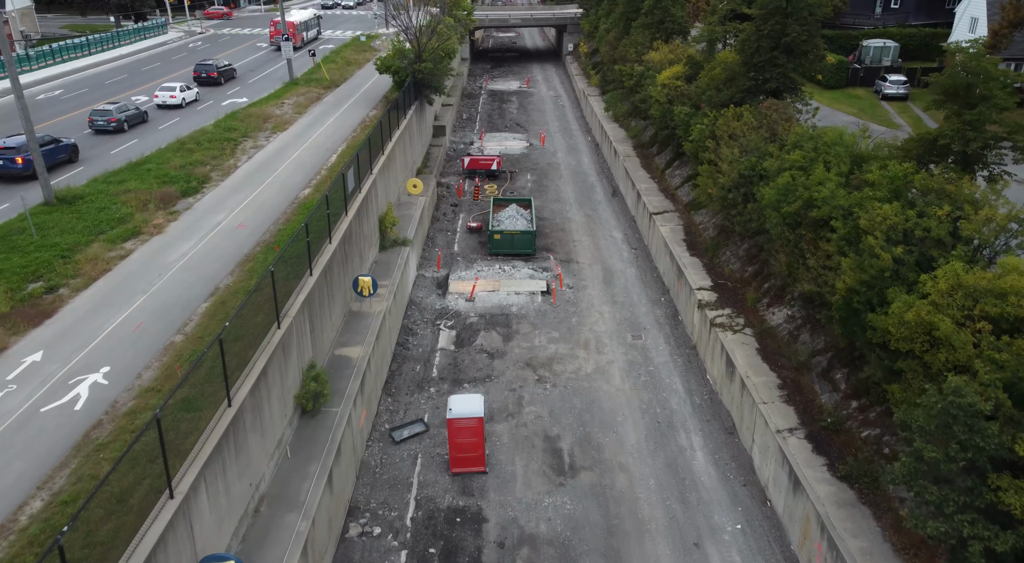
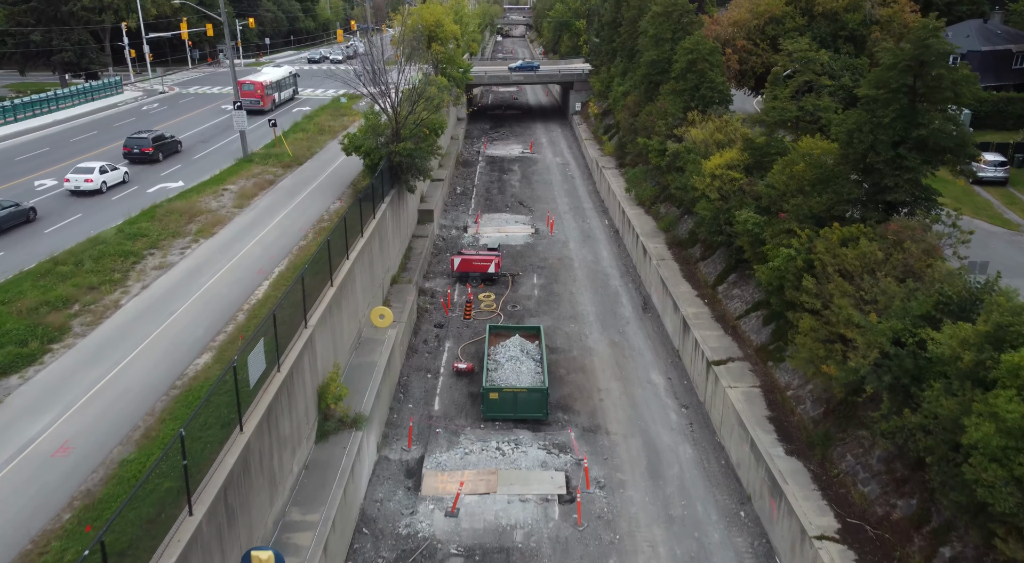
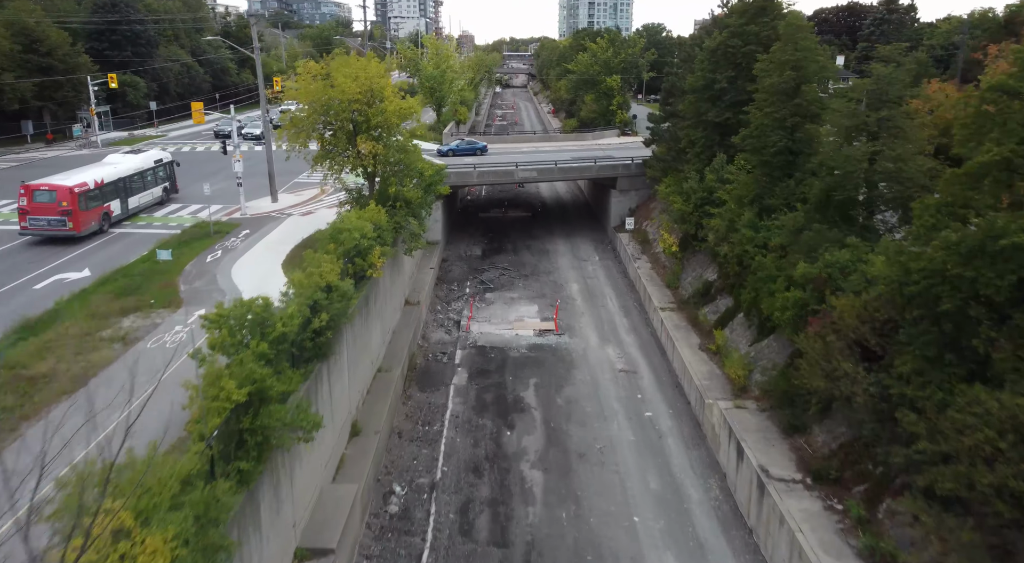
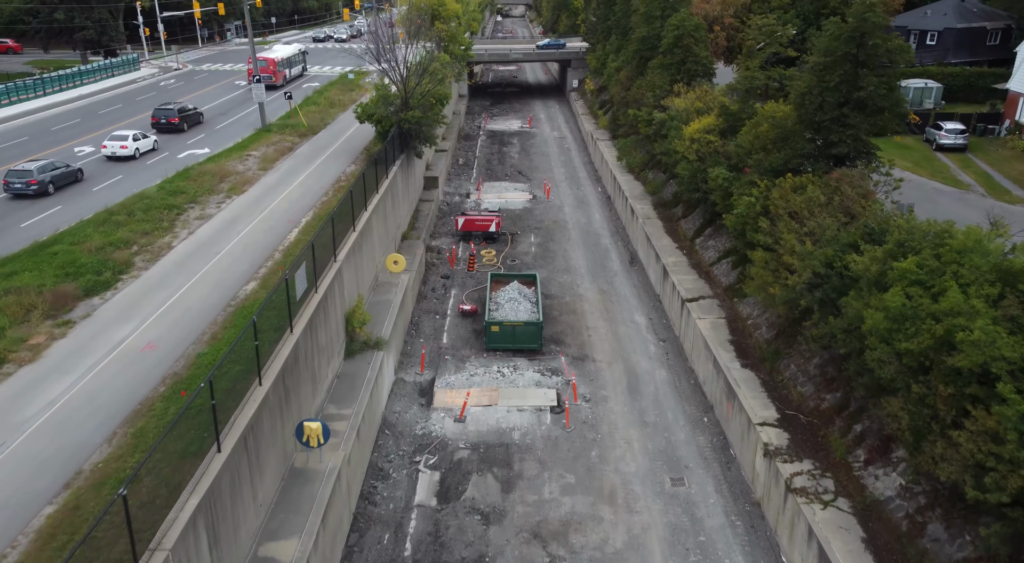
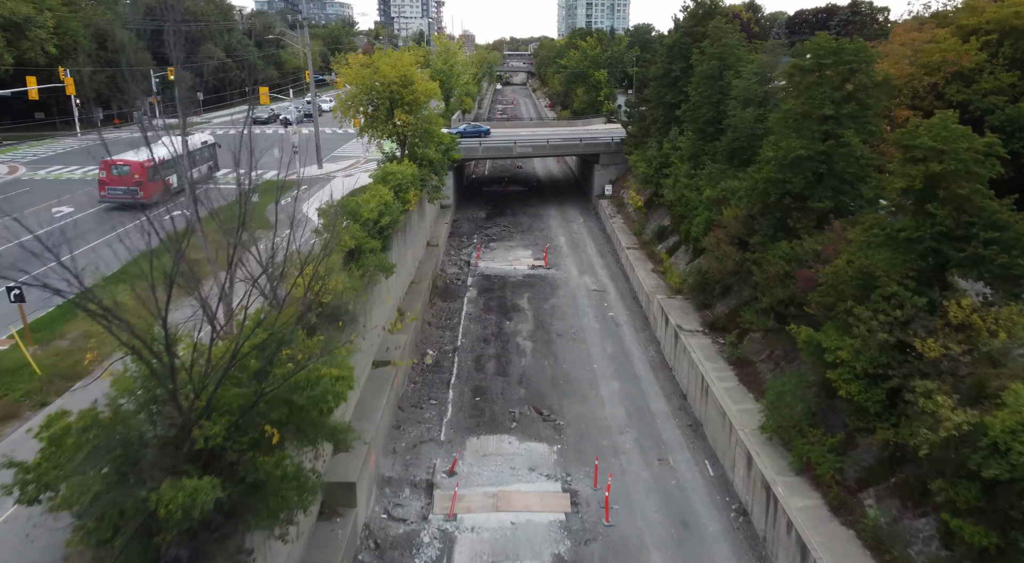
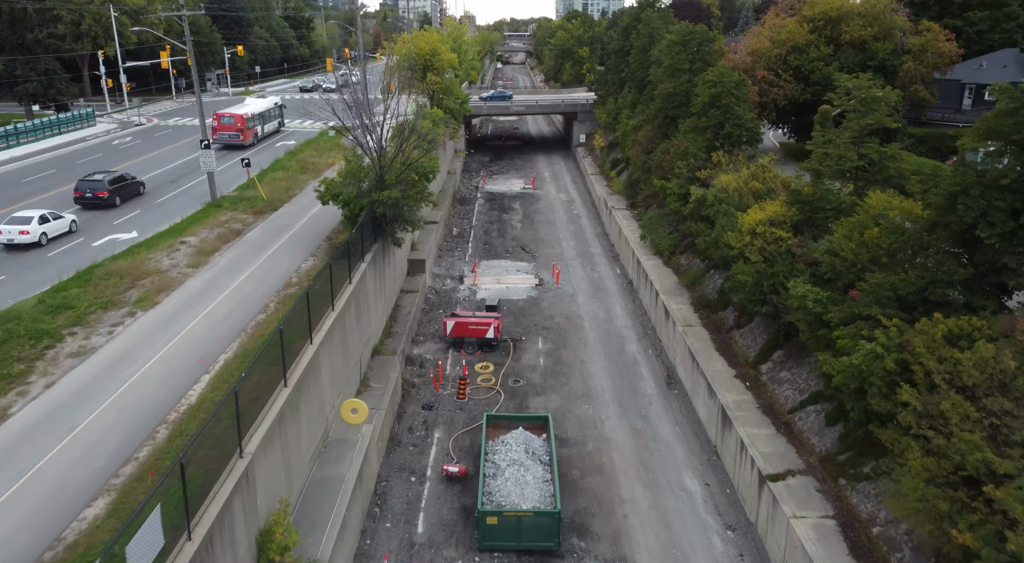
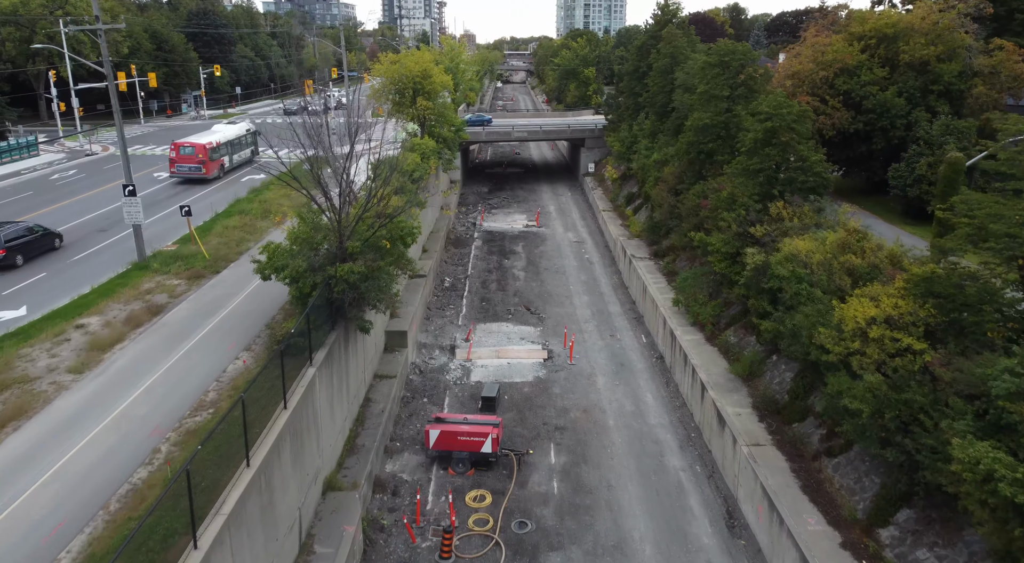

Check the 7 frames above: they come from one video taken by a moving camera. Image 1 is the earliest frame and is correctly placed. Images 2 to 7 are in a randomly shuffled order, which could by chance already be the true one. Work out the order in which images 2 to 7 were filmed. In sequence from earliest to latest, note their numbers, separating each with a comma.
4, 2, 6, 7, 5, 3
